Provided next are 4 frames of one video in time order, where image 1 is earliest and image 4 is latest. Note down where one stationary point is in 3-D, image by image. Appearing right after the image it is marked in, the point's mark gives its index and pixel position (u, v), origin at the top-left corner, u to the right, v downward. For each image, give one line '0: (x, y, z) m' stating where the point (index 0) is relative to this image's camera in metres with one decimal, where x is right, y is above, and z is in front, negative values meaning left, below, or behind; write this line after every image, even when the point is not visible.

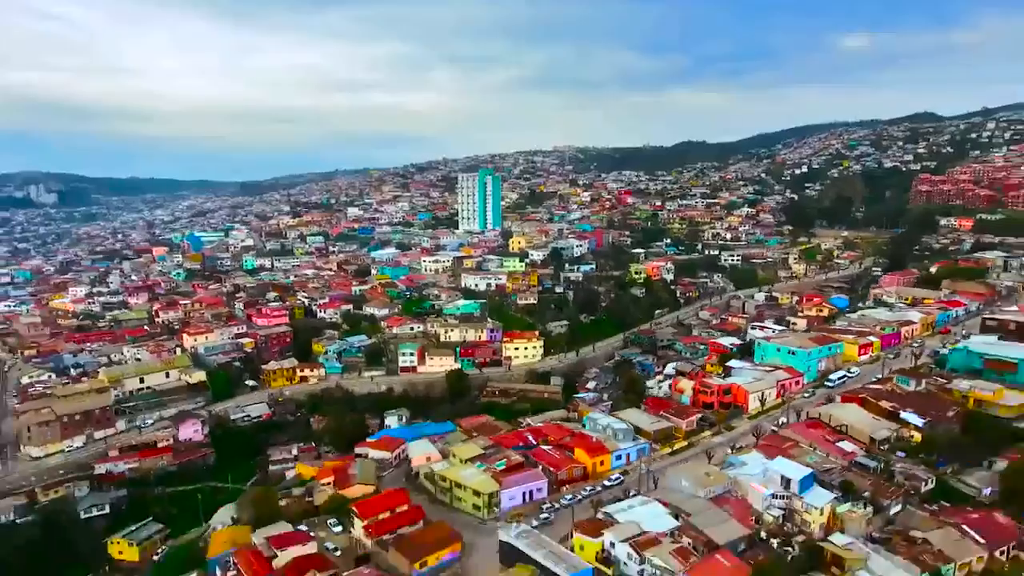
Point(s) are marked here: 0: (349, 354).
0: (-4.8, -1.8, +19.3) m
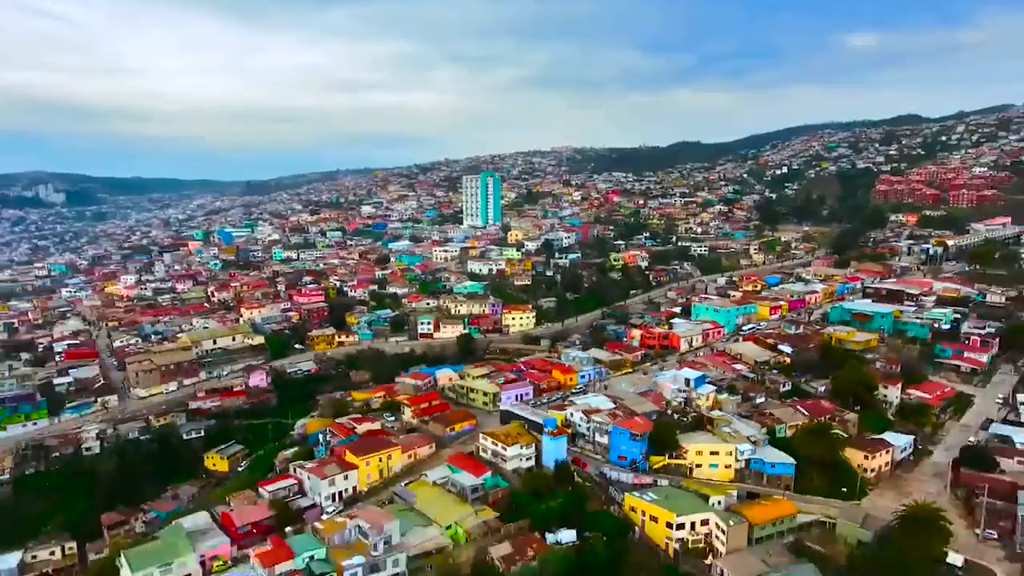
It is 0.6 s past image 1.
0: (-4.9, -1.1, +23.7) m
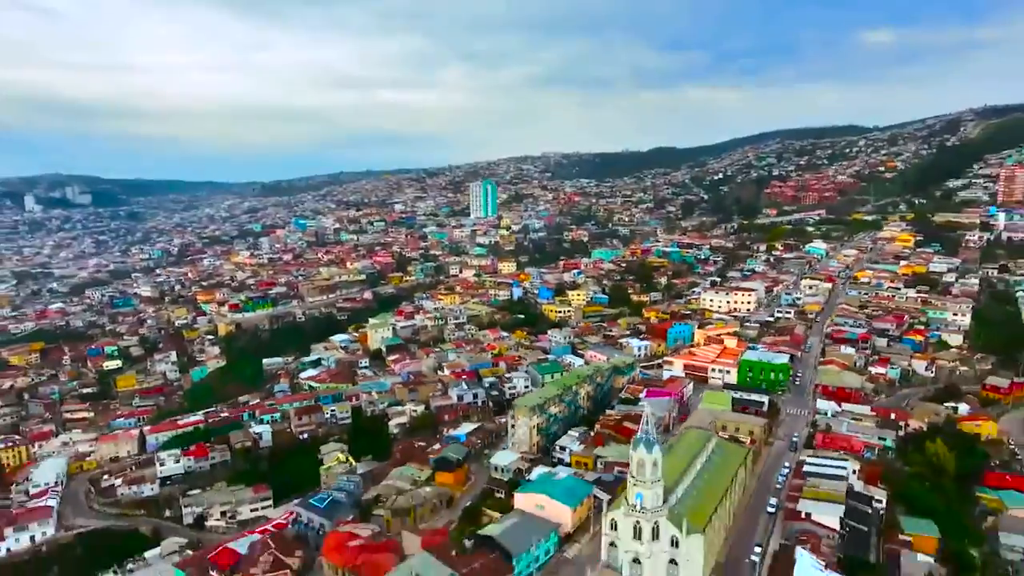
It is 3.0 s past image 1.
0: (-5.5, +1.3, +41.5) m
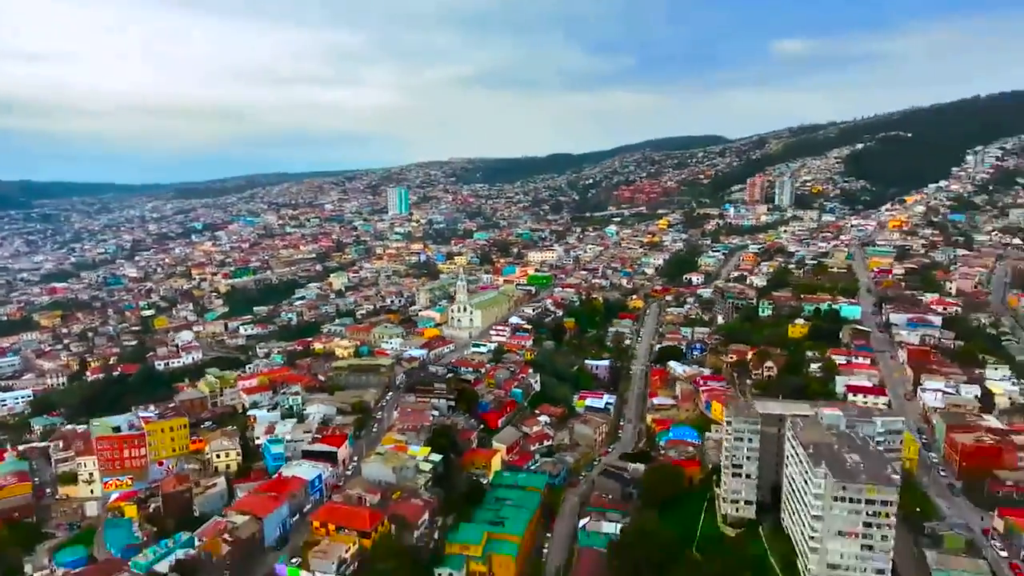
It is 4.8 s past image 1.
0: (-13.7, +3.5, +58.1) m
